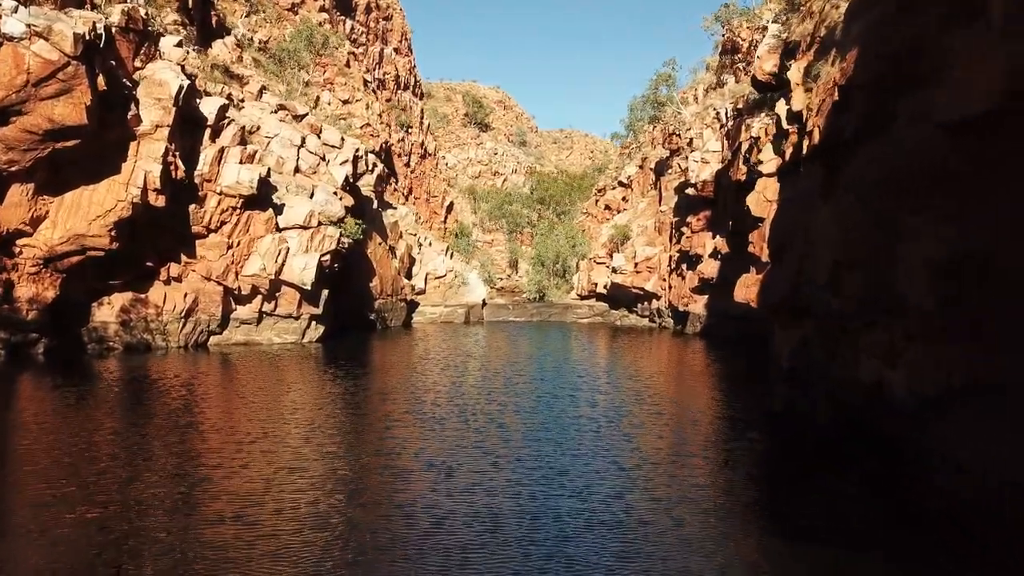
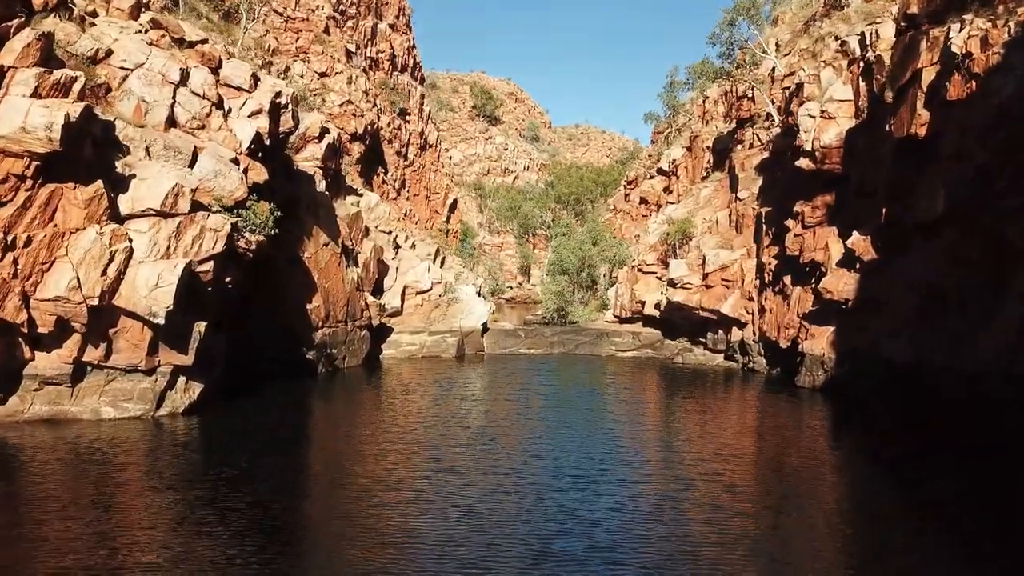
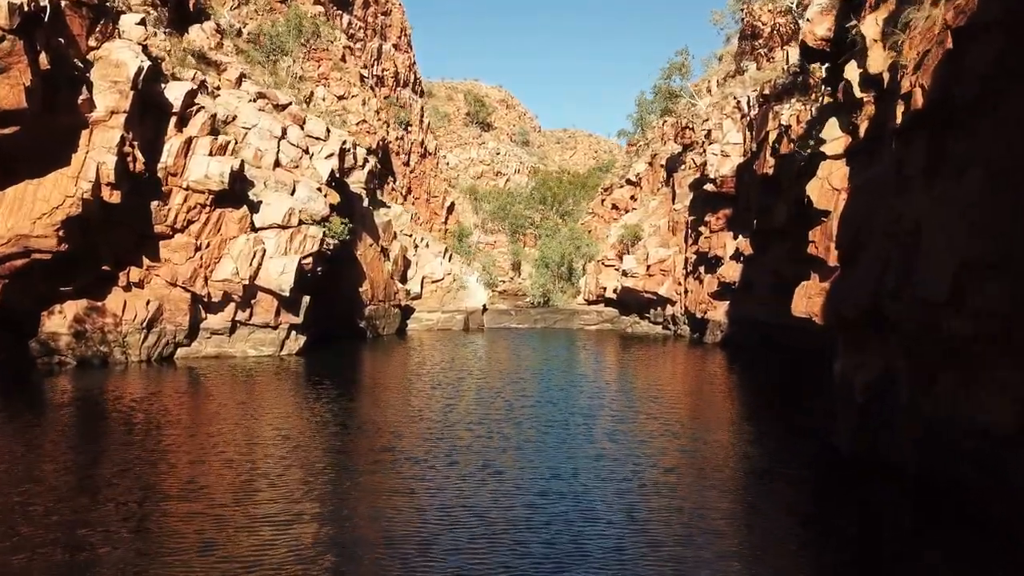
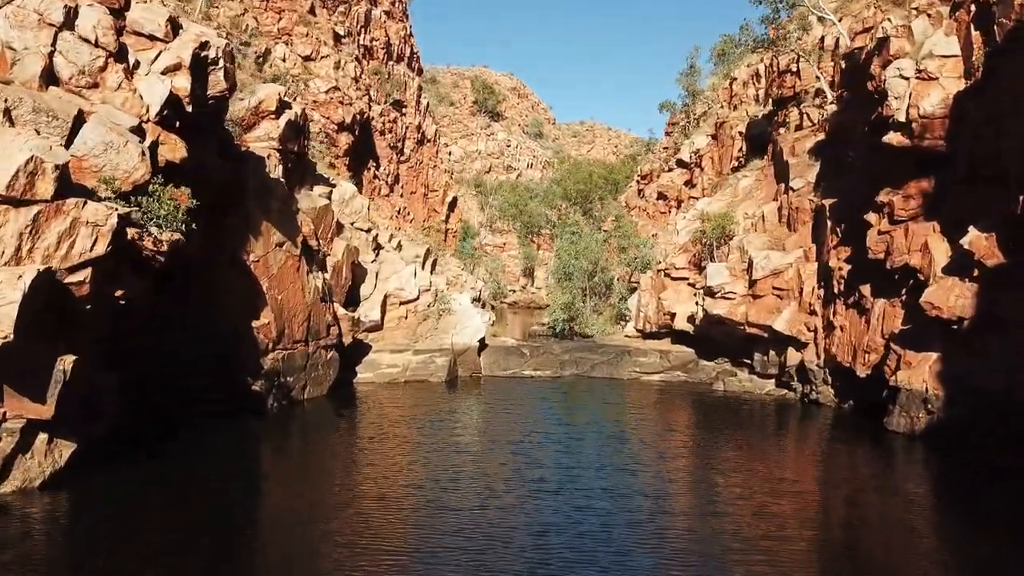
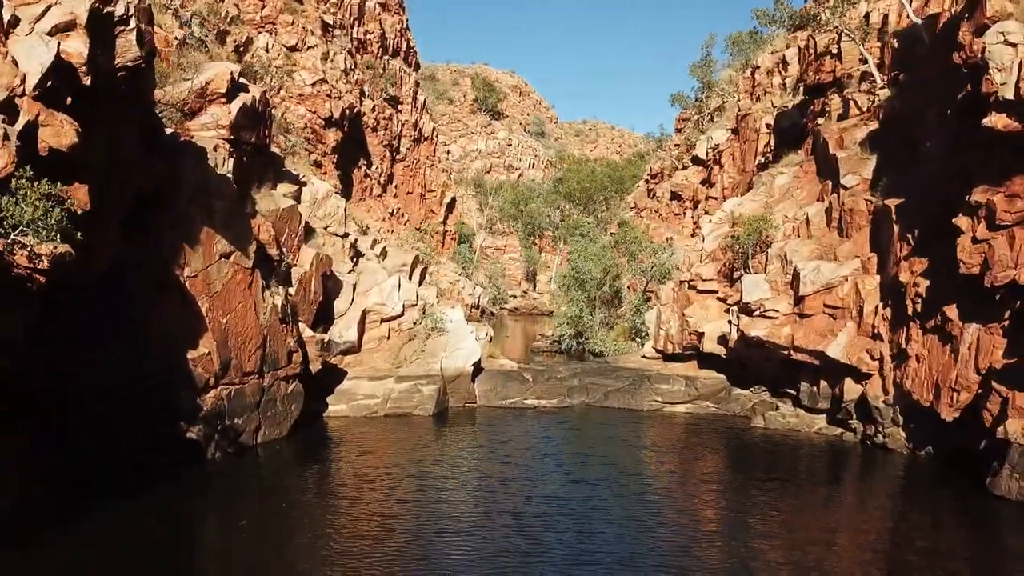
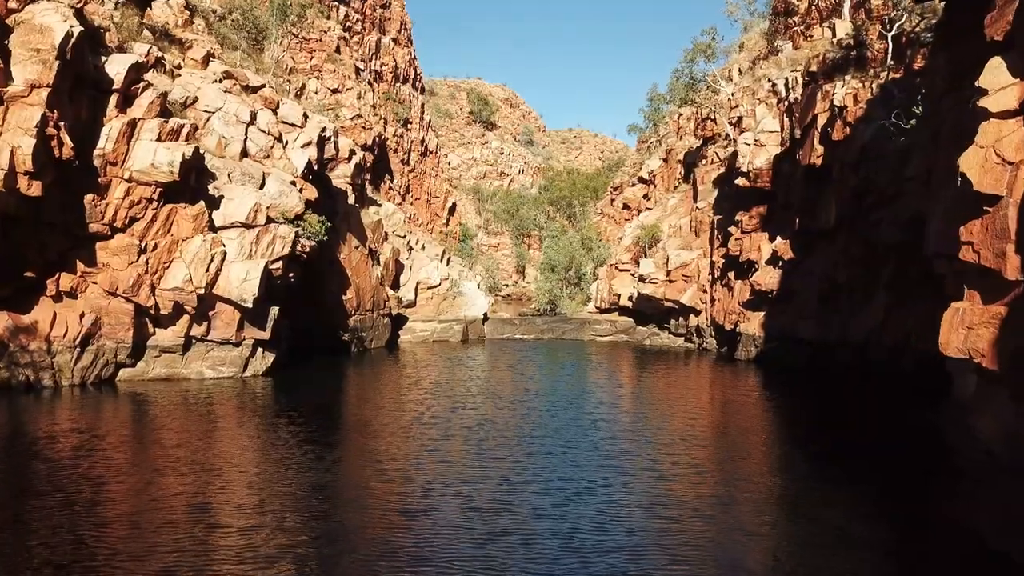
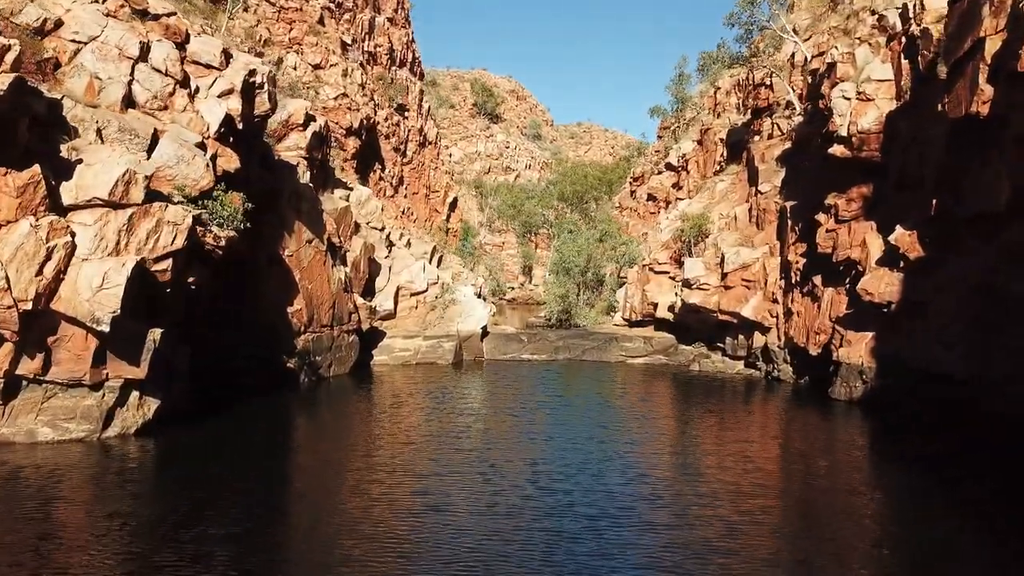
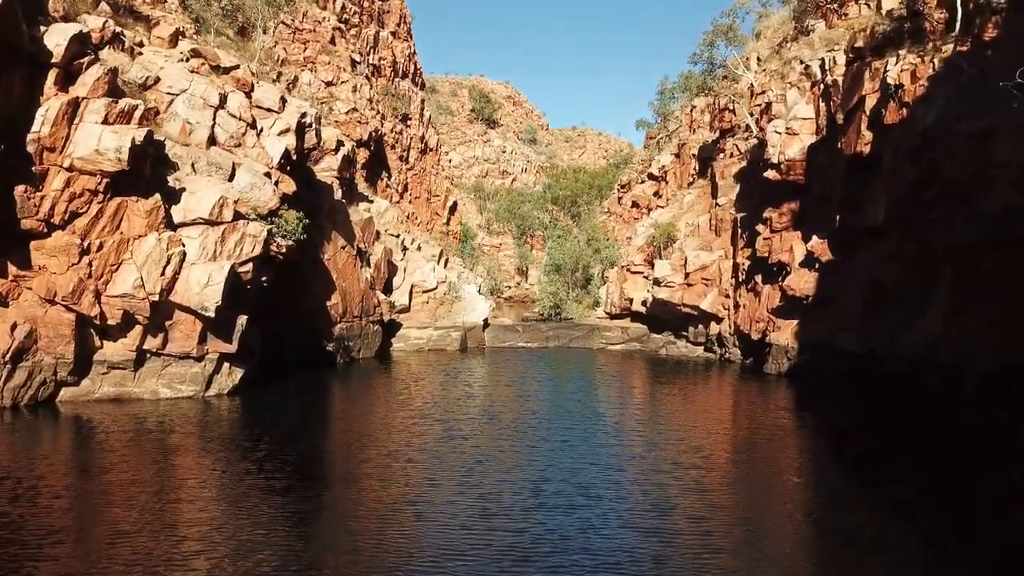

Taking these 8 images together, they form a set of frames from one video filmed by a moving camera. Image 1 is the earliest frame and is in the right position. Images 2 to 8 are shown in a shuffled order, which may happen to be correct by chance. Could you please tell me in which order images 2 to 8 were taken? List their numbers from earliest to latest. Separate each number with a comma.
3, 6, 8, 2, 7, 4, 5
